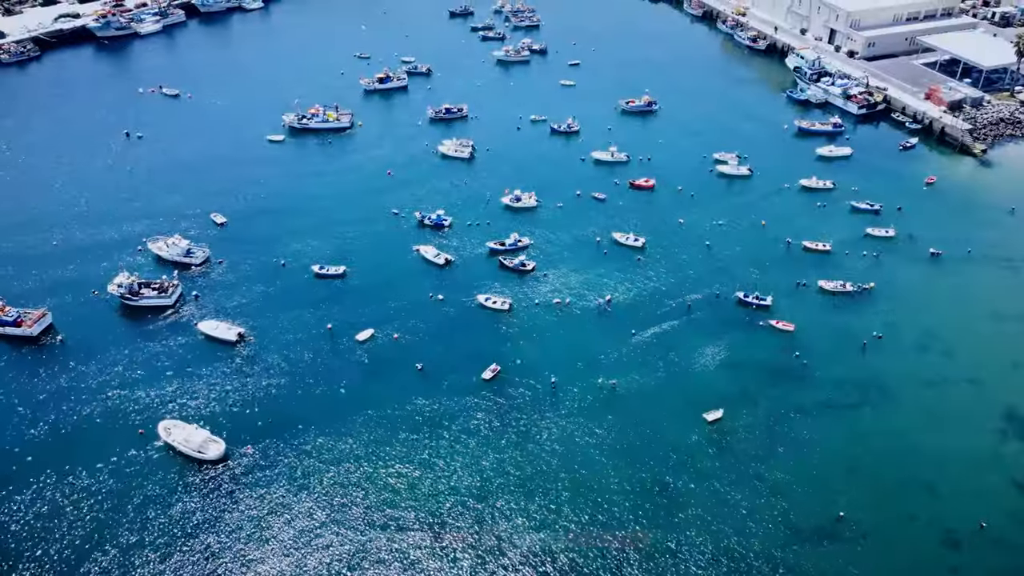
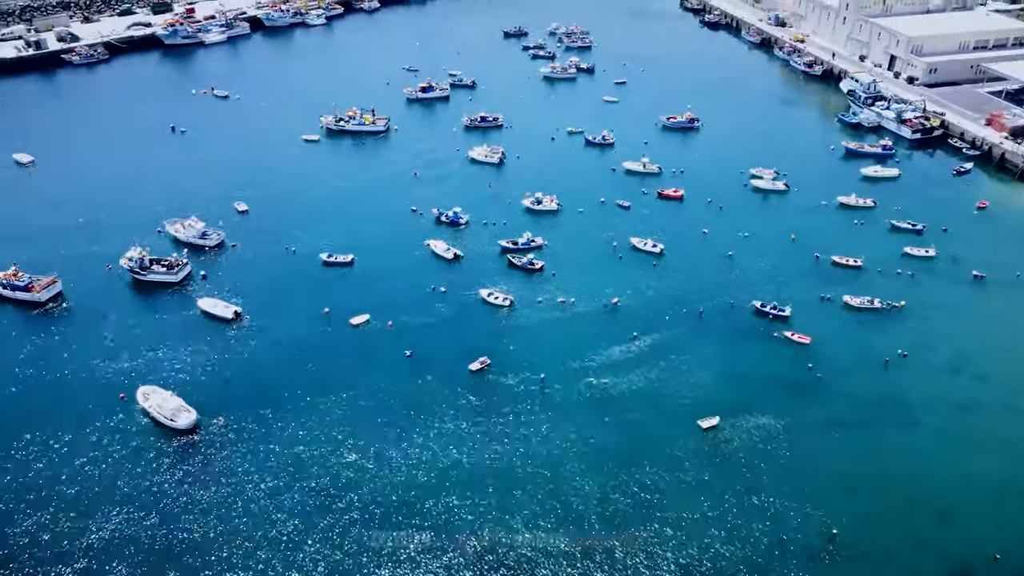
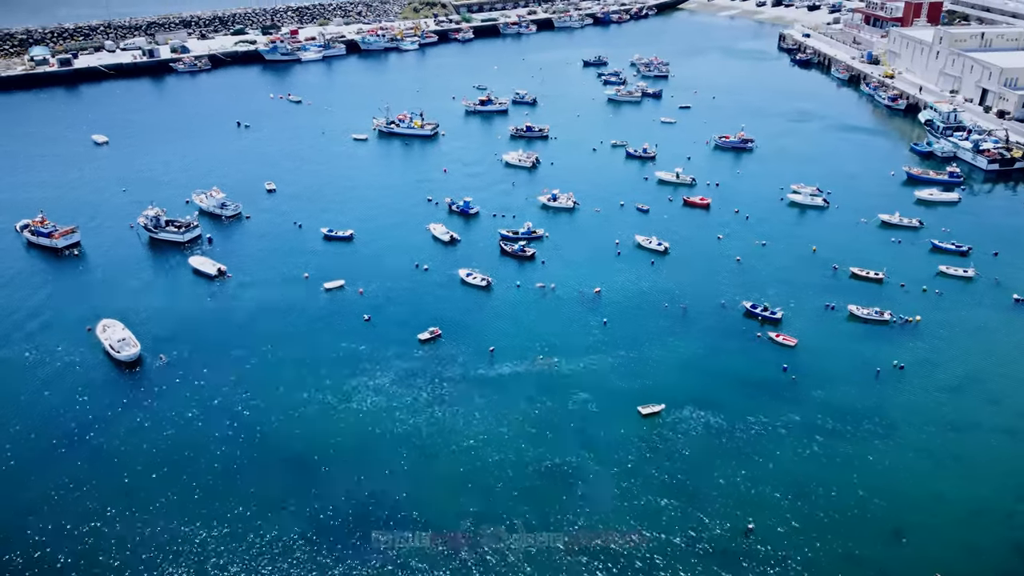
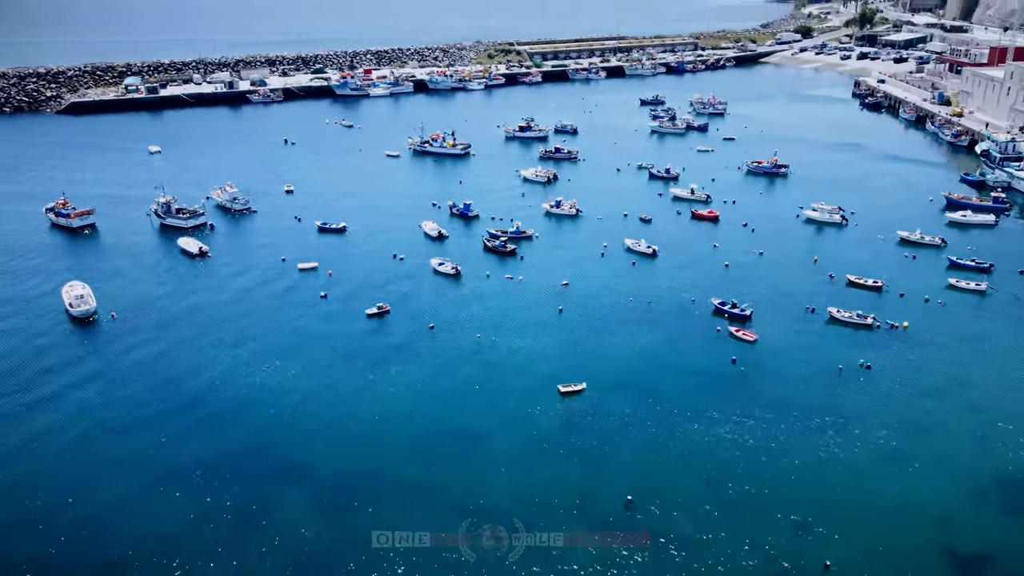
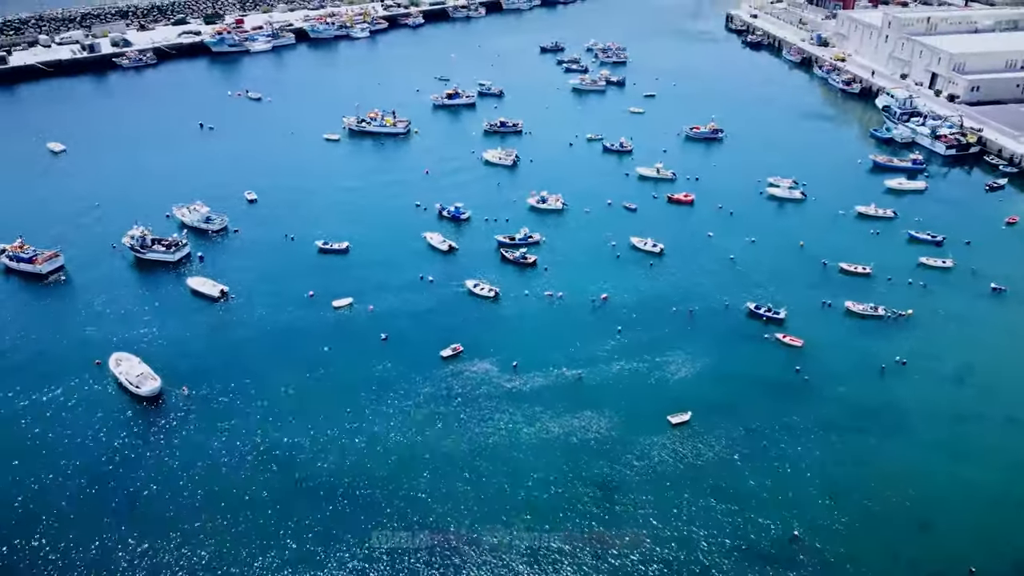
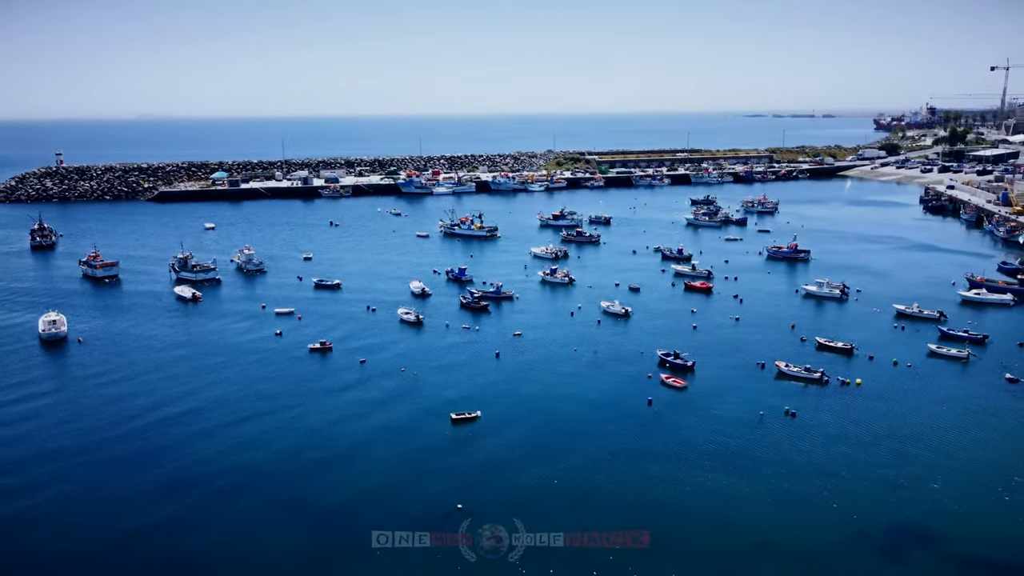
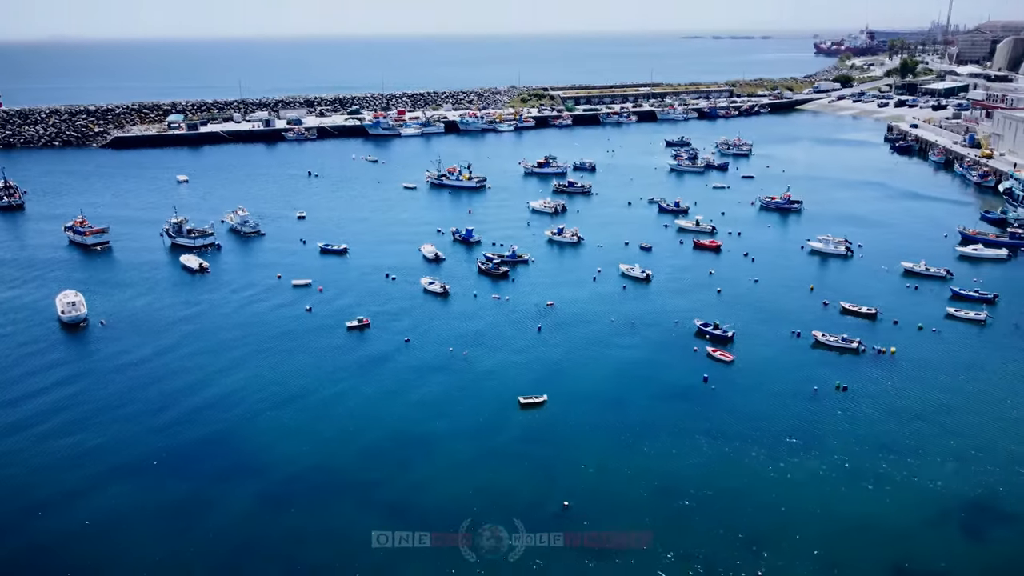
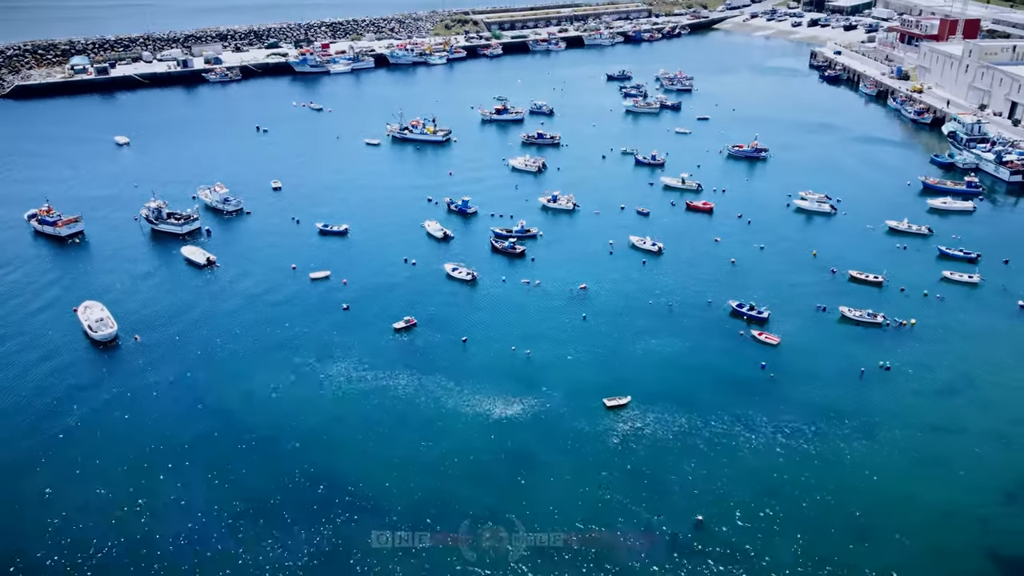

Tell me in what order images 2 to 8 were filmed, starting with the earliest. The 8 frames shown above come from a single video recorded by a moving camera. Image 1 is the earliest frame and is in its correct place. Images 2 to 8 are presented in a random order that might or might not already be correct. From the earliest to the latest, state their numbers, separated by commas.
2, 5, 3, 8, 4, 7, 6
